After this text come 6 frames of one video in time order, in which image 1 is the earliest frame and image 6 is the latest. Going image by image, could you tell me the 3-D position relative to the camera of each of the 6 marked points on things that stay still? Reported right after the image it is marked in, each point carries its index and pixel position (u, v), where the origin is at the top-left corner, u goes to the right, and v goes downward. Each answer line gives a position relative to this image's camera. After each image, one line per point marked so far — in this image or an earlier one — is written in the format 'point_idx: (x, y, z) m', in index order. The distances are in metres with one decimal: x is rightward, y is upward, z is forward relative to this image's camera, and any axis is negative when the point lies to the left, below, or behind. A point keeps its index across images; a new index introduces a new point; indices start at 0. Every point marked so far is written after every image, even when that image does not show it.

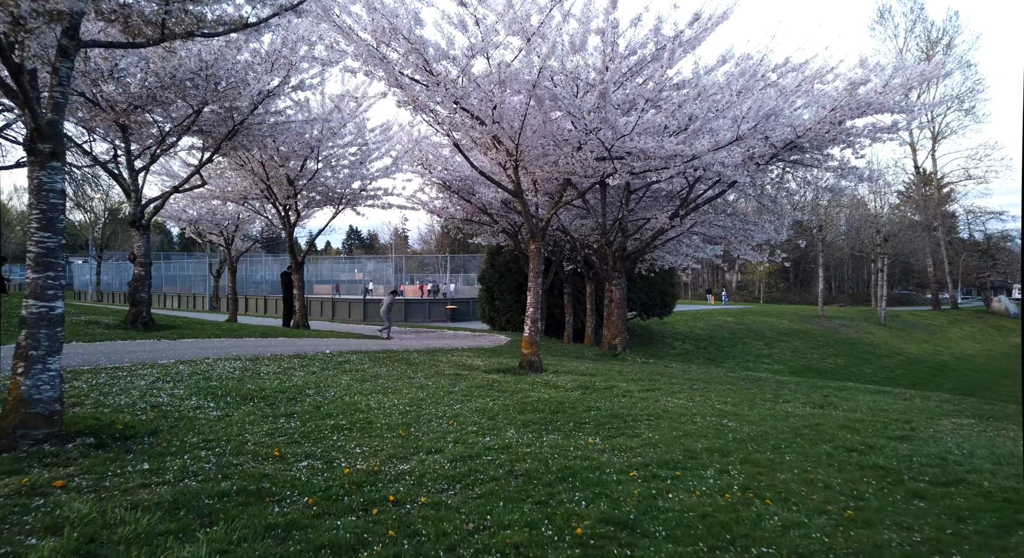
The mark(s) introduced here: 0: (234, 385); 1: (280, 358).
0: (-3.7, -1.4, +8.9) m
1: (-4.1, -1.4, +11.7) m
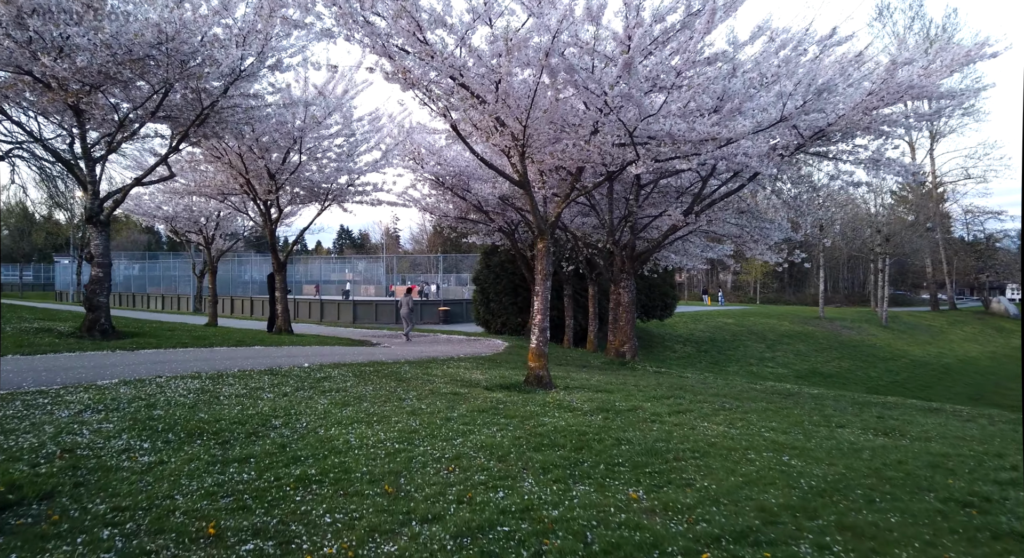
0: (-3.6, -1.5, +7.2) m
1: (-4.0, -1.5, +10.0) m
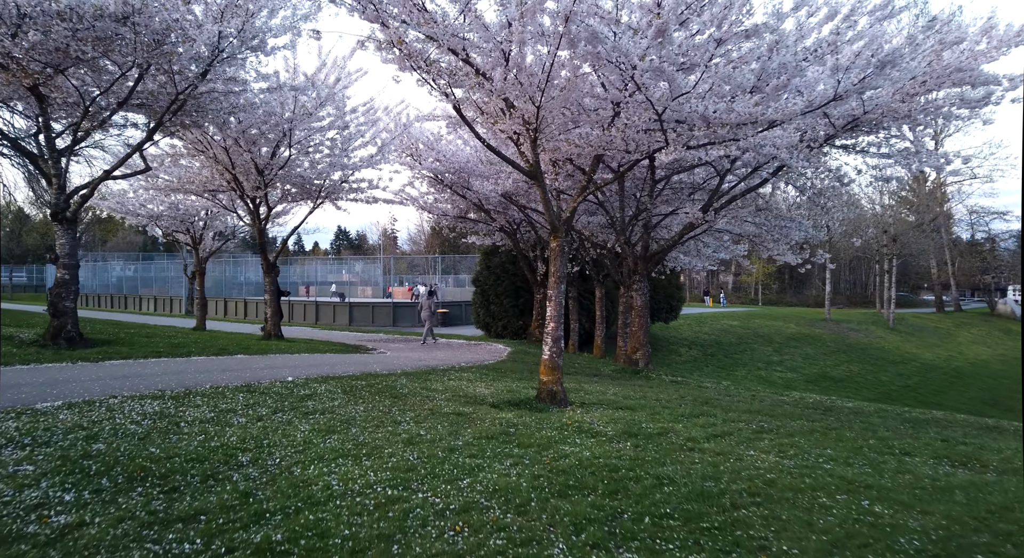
0: (-3.4, -1.5, +5.9) m
1: (-3.8, -1.5, +8.7) m
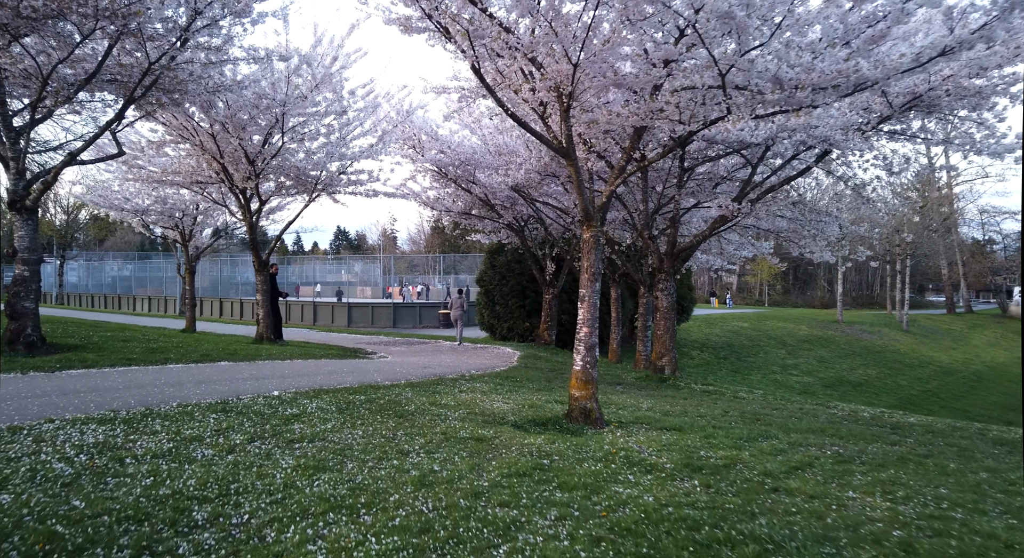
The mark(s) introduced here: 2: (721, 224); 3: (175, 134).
0: (-3.1, -1.5, +4.3) m
1: (-3.5, -1.5, +7.1) m
2: (+5.1, +1.3, +16.2) m
3: (-9.1, +3.9, +17.9) m
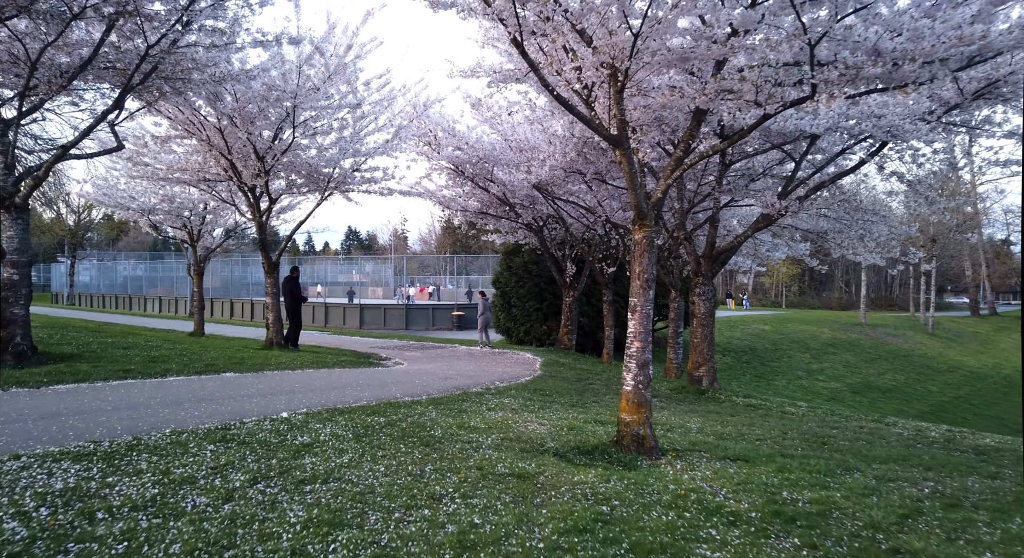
0: (-2.7, -1.6, +3.3) m
1: (-3.0, -1.5, +6.0) m
2: (+5.7, +1.2, +15.0) m
3: (-8.5, +3.8, +16.9) m
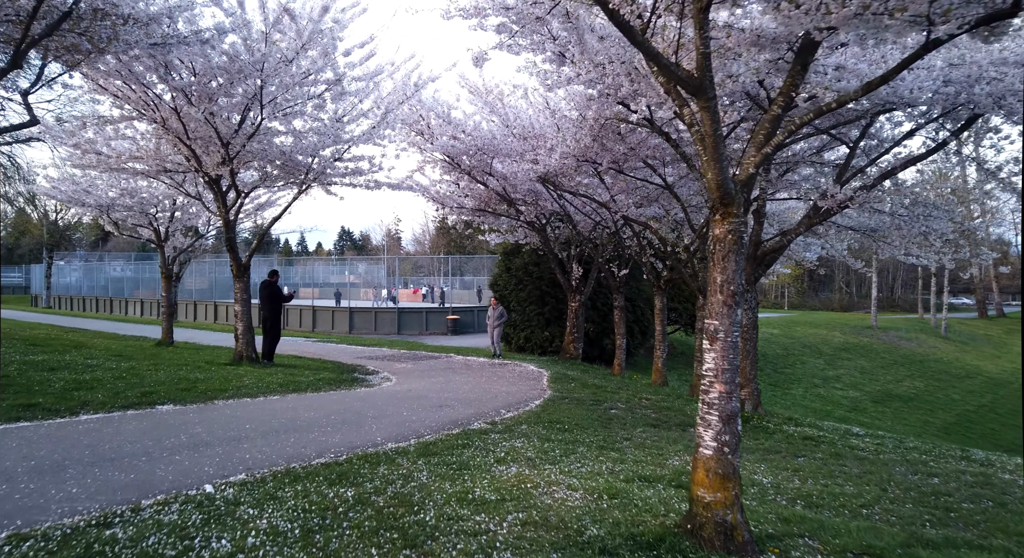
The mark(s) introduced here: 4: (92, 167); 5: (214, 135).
0: (-2.4, -1.7, +0.8) m
1: (-2.8, -1.6, +3.6) m
2: (+5.8, +1.1, +12.7) m
3: (-8.3, +3.7, +14.5) m
4: (-10.6, +2.8, +16.8) m
5: (-6.4, +3.1, +14.2) m
